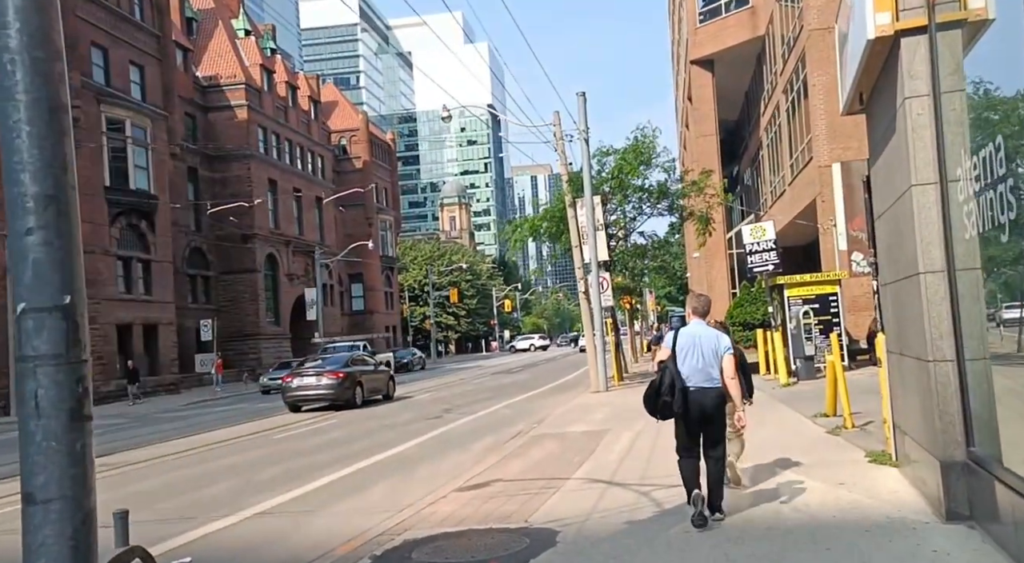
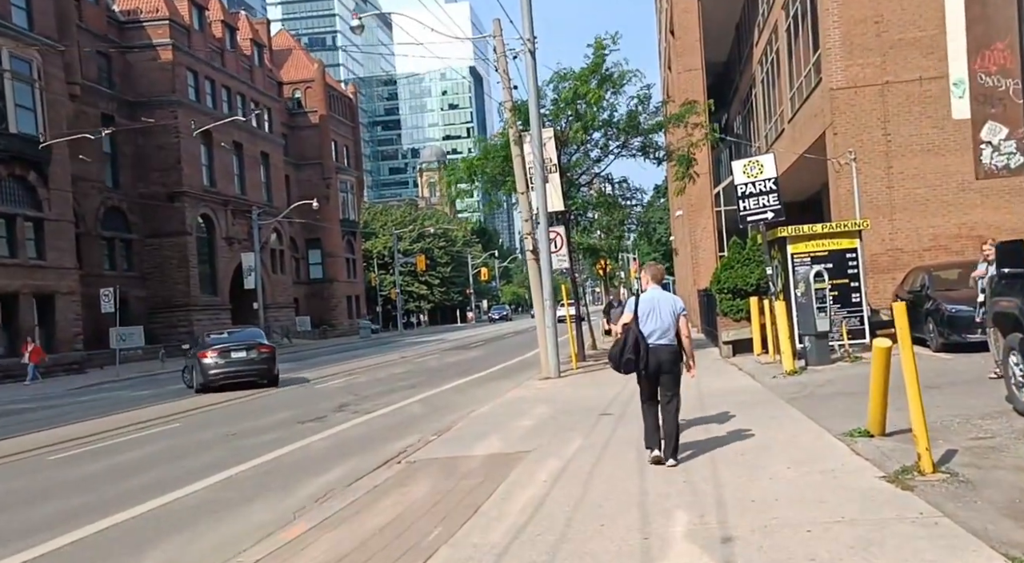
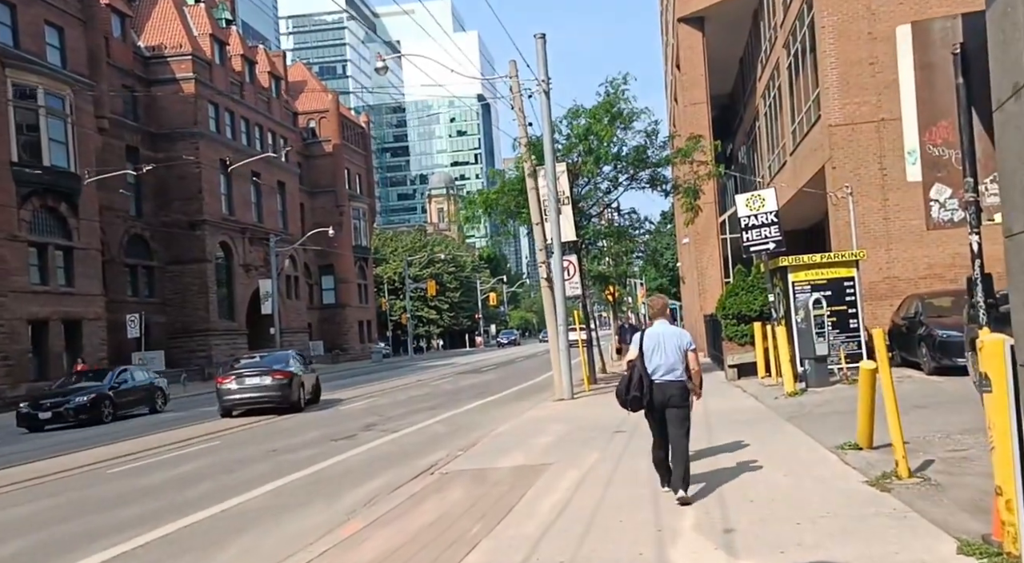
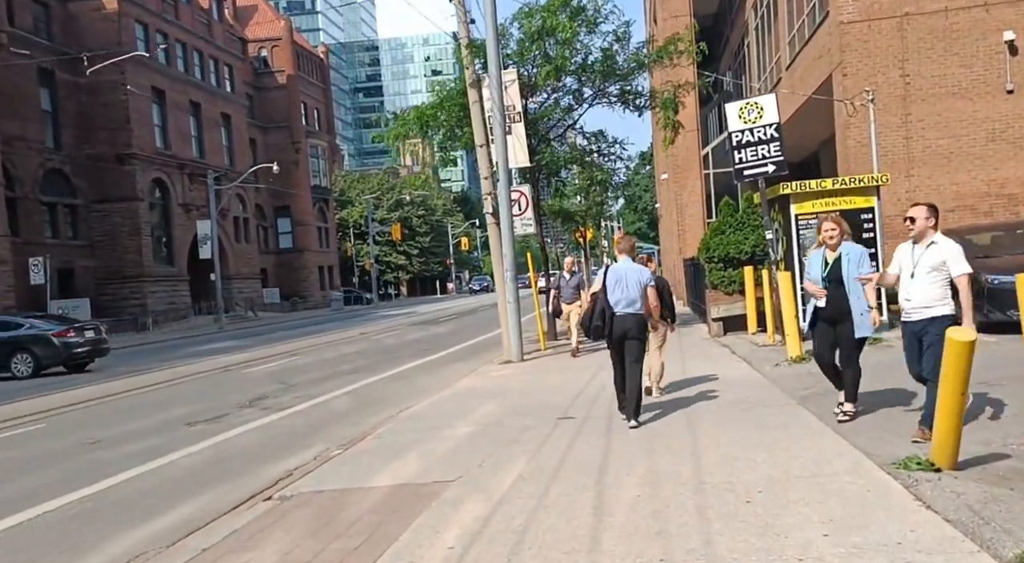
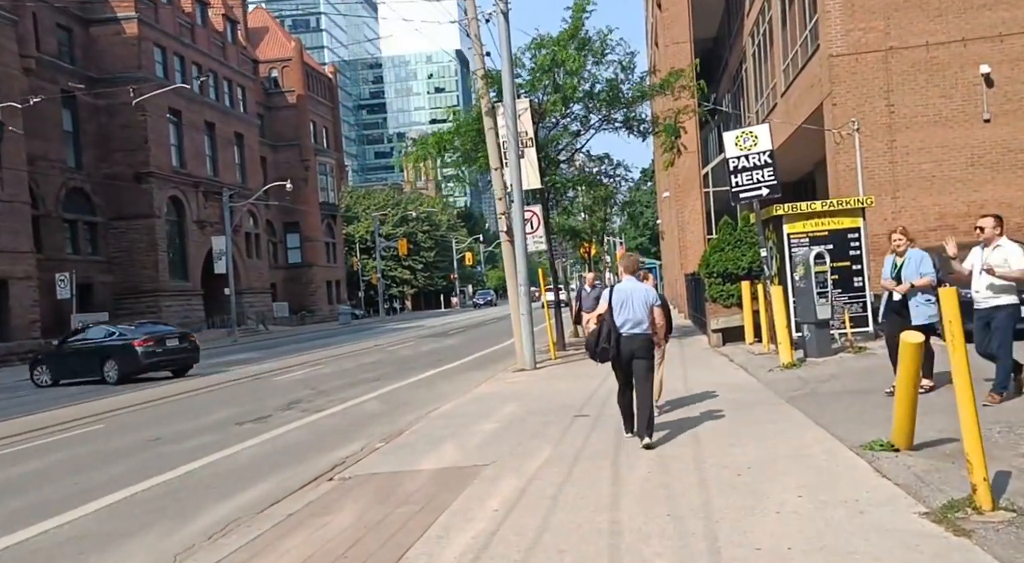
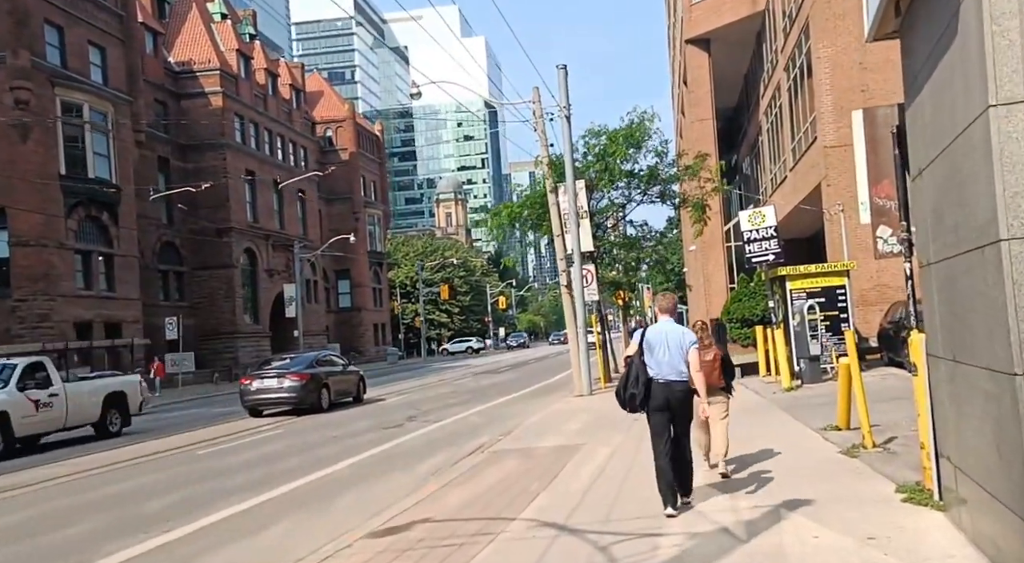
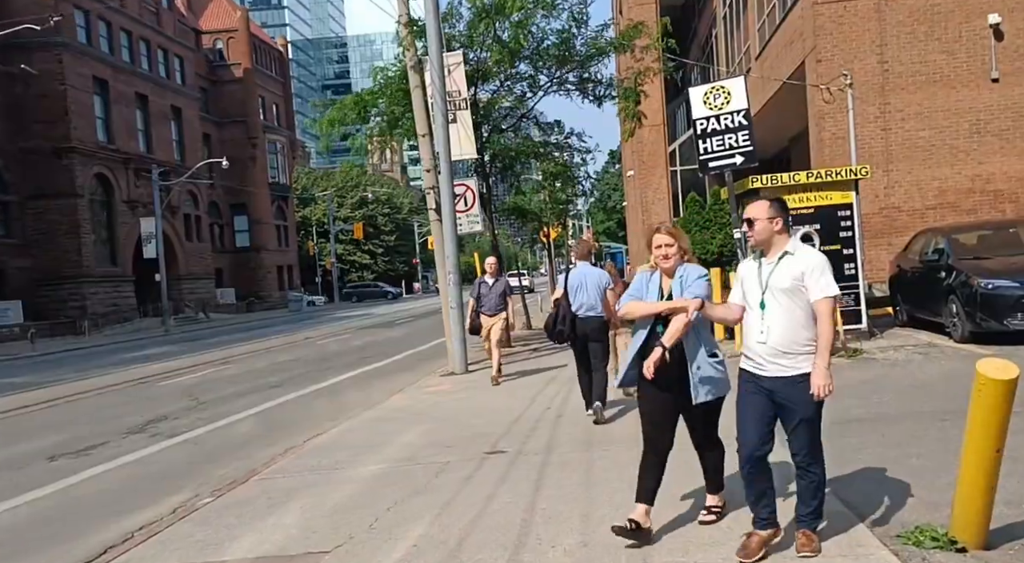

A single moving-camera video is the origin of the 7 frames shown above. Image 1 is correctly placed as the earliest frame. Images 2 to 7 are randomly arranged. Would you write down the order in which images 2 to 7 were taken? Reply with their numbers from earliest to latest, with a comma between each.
6, 3, 2, 5, 4, 7
